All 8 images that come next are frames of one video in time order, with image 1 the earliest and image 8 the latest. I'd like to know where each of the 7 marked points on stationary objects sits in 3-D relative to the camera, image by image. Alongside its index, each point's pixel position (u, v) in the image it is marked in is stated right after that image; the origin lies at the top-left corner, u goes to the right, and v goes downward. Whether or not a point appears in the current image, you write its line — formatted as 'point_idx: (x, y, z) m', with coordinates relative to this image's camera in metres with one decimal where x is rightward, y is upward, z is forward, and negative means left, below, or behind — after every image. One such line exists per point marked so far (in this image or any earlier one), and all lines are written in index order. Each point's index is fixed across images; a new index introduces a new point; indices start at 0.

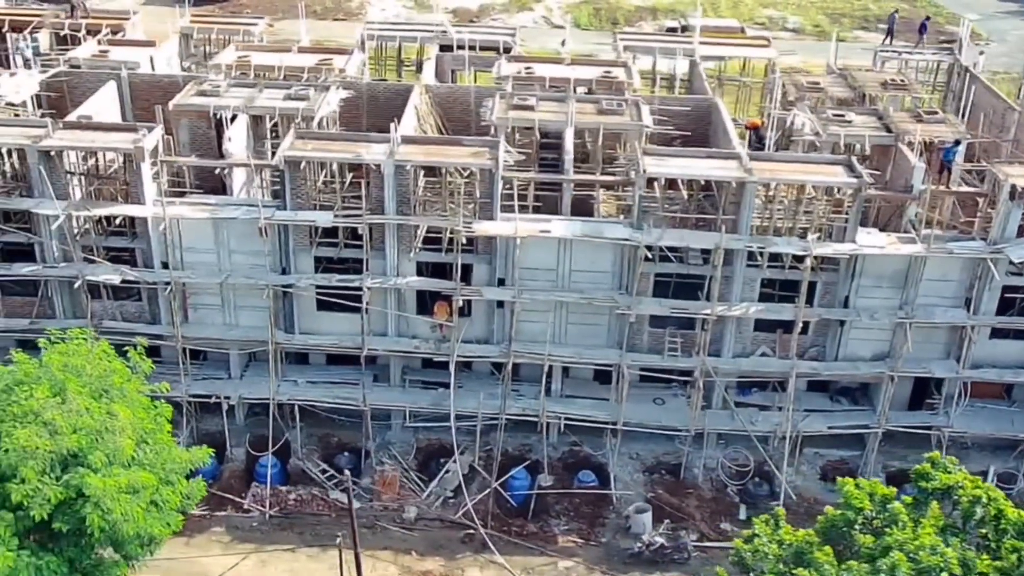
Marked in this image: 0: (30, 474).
0: (-6.6, -2.5, +14.3) m
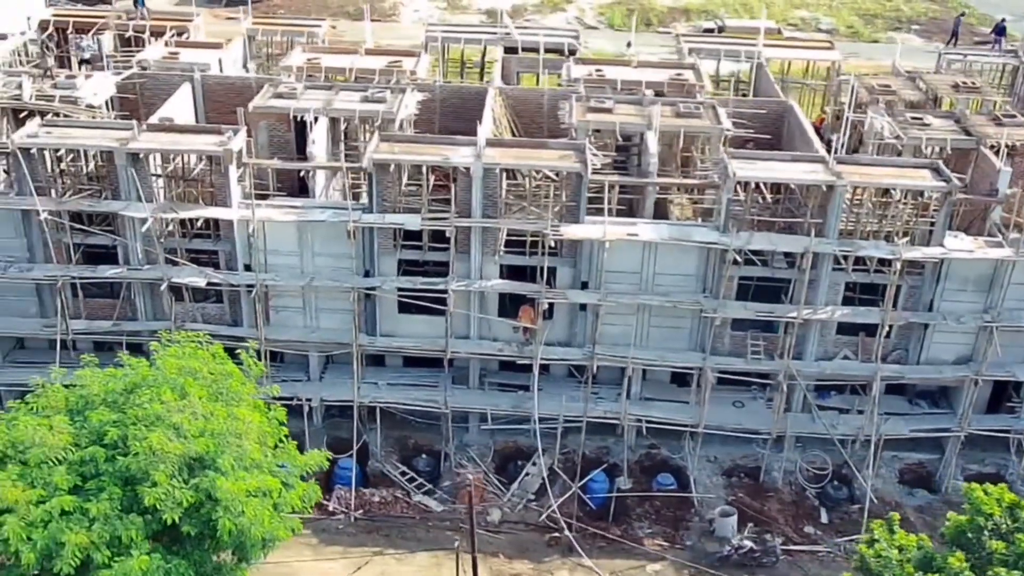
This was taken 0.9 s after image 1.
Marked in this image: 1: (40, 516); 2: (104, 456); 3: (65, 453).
0: (-4.8, -2.6, +14.3) m
1: (-6.4, -3.1, +14.3) m
2: (-5.9, -2.4, +14.9) m
3: (-6.5, -2.4, +15.1) m
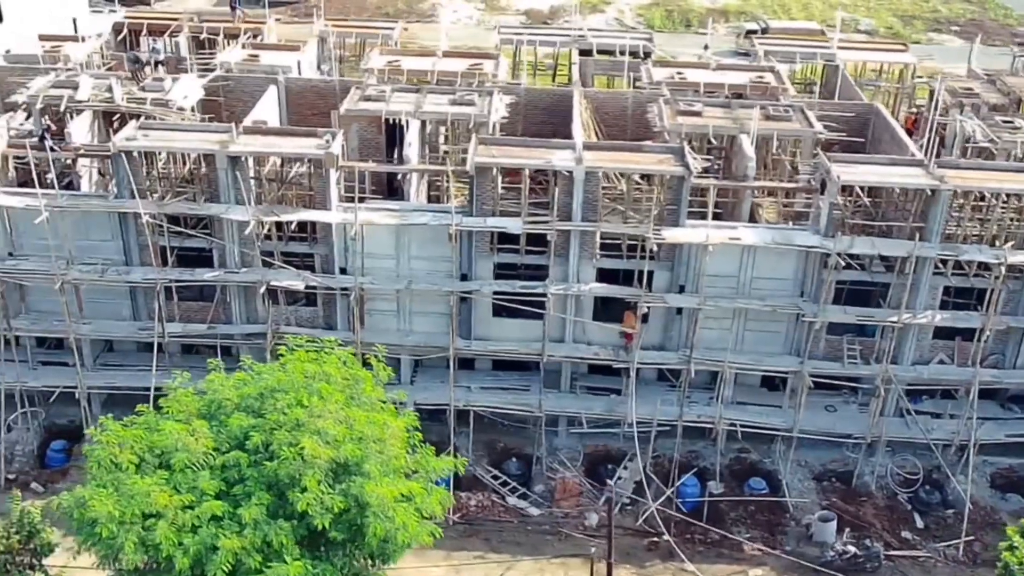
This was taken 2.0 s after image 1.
0: (-2.7, -2.7, +14.3) m
1: (-4.4, -3.2, +14.3) m
2: (-3.8, -2.5, +14.9) m
3: (-4.4, -2.5, +15.1) m
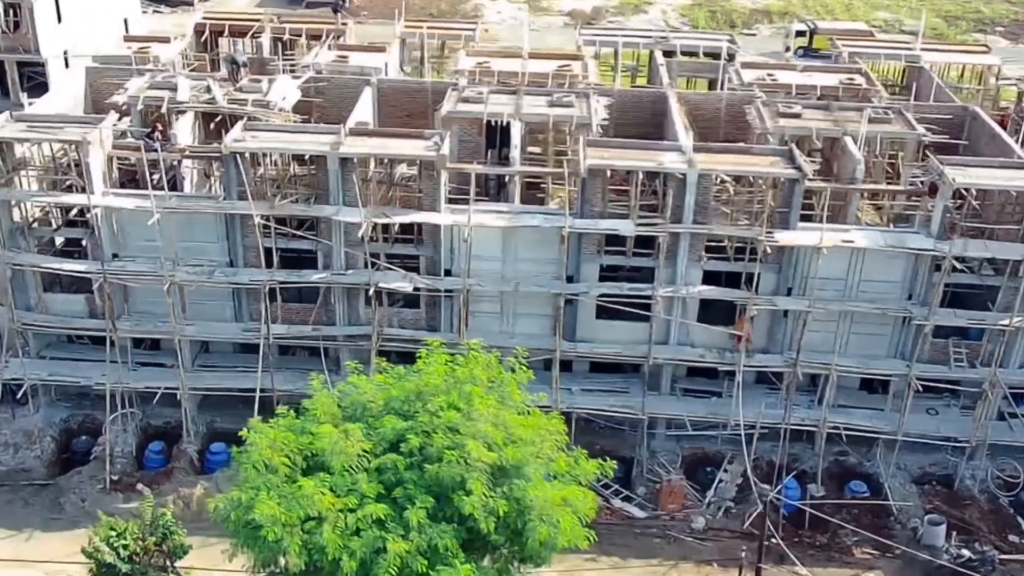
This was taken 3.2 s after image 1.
0: (-0.5, -2.7, +14.3) m
1: (-2.1, -3.3, +14.3) m
2: (-1.5, -2.5, +14.9) m
3: (-2.1, -2.5, +15.1) m
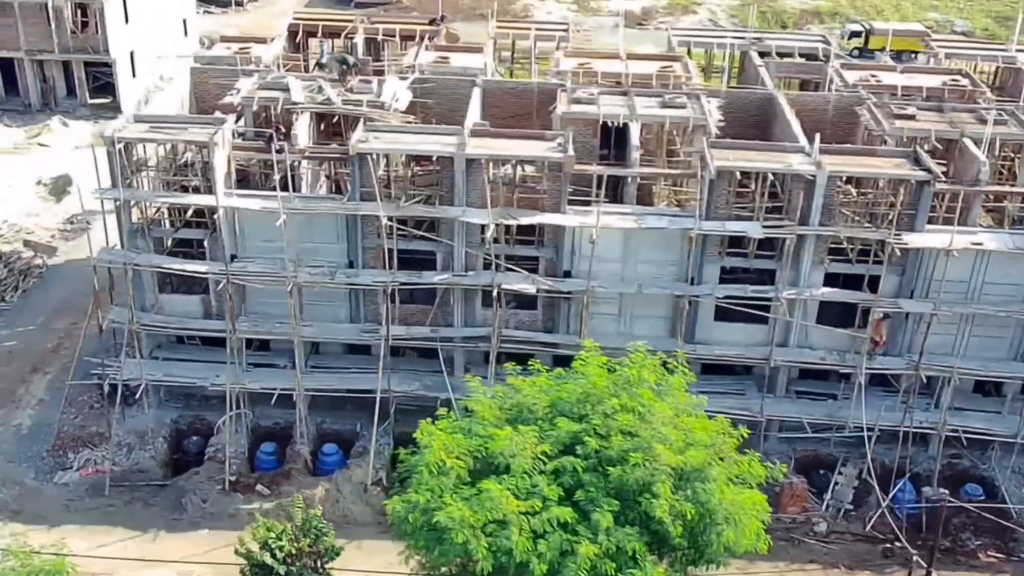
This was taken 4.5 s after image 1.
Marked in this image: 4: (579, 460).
0: (+2.1, -2.8, +14.2) m
1: (+0.4, -3.3, +14.2) m
2: (+1.0, -2.6, +14.9) m
3: (+0.4, -2.5, +15.0) m
4: (+1.0, -2.5, +14.9) m
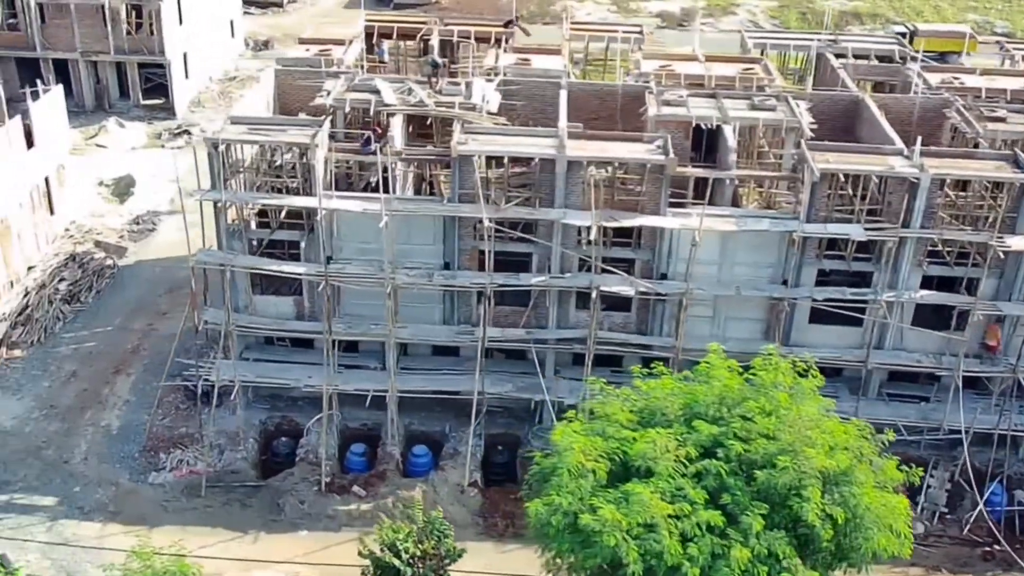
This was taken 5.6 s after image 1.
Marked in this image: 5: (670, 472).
0: (+4.1, -2.8, +14.2) m
1: (+2.5, -3.3, +14.3) m
2: (+3.1, -2.6, +14.9) m
3: (+2.5, -2.6, +15.0) m
4: (+3.0, -2.5, +14.9) m
5: (+2.3, -2.6, +14.9) m
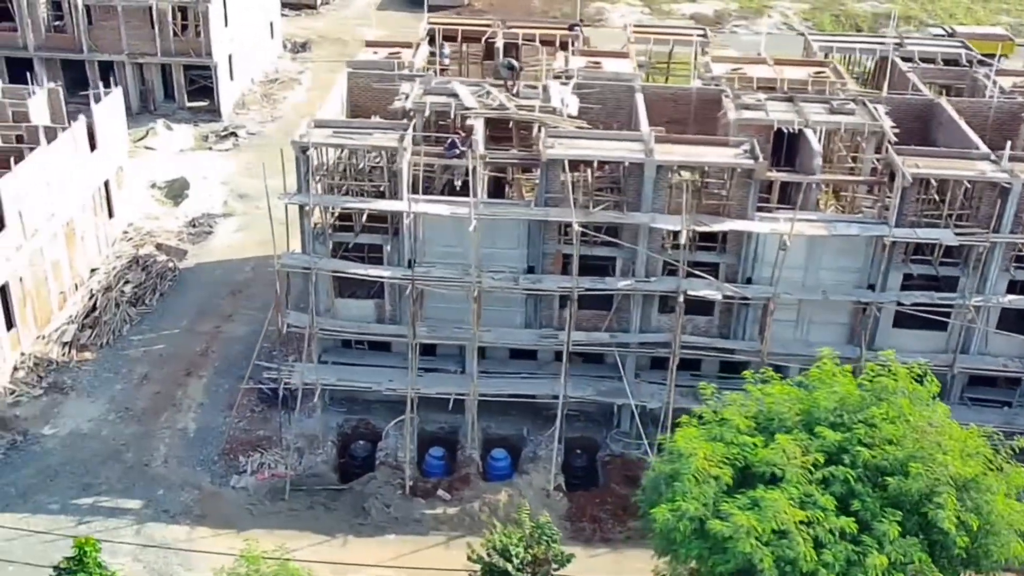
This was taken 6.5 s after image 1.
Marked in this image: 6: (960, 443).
0: (+5.9, -2.9, +14.2) m
1: (+4.3, -3.4, +14.2) m
2: (+4.9, -2.7, +14.8) m
3: (+4.3, -2.7, +15.0) m
4: (+4.8, -2.6, +14.9) m
5: (+4.1, -2.7, +14.9) m
6: (+6.4, -2.3, +15.0) m
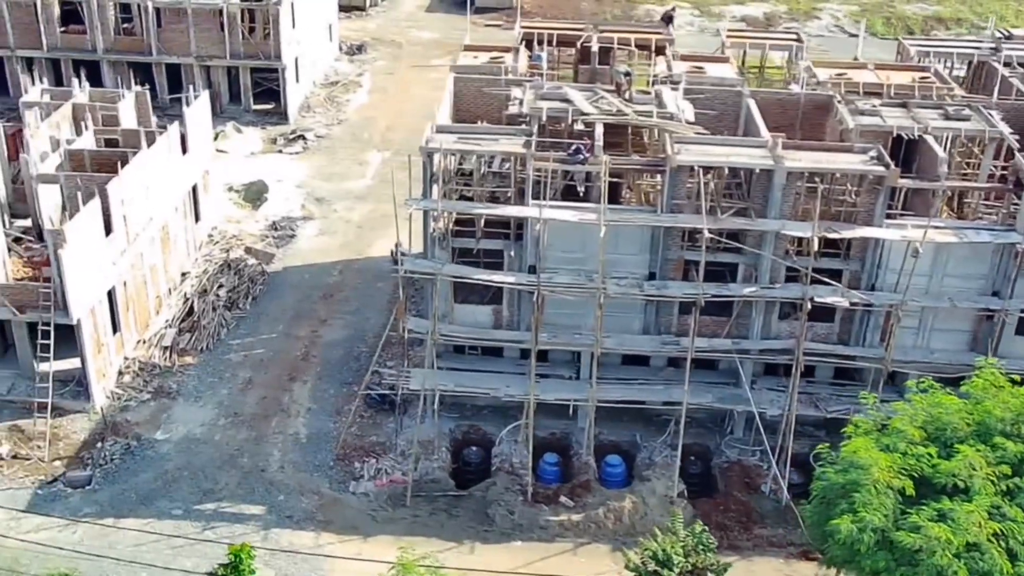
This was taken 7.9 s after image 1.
0: (+8.6, -3.0, +14.1) m
1: (+6.9, -3.6, +14.1) m
2: (+7.5, -2.8, +14.8) m
3: (+6.9, -2.8, +14.9) m
4: (+7.4, -2.7, +14.8) m
5: (+6.7, -2.9, +14.8) m
6: (+9.1, -2.4, +14.9) m
